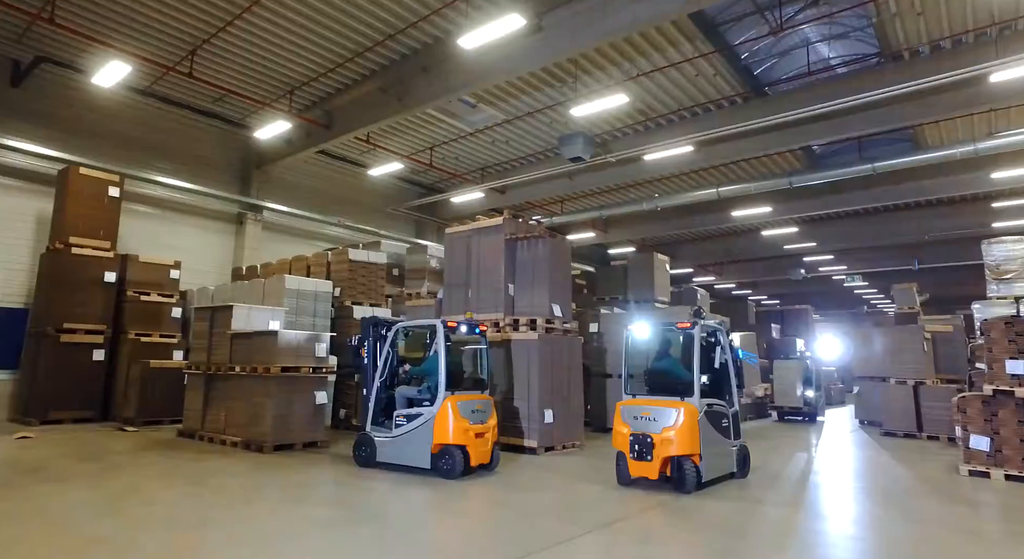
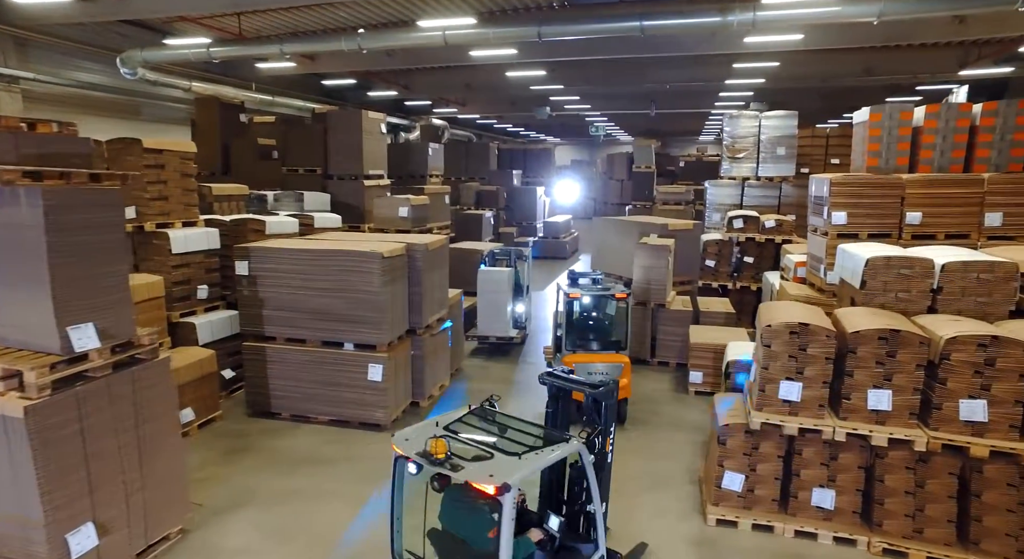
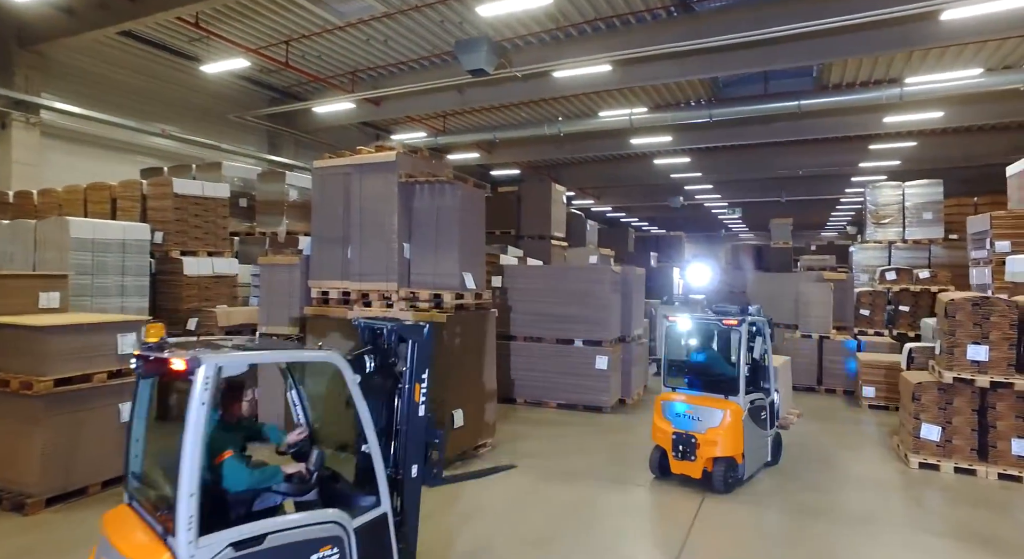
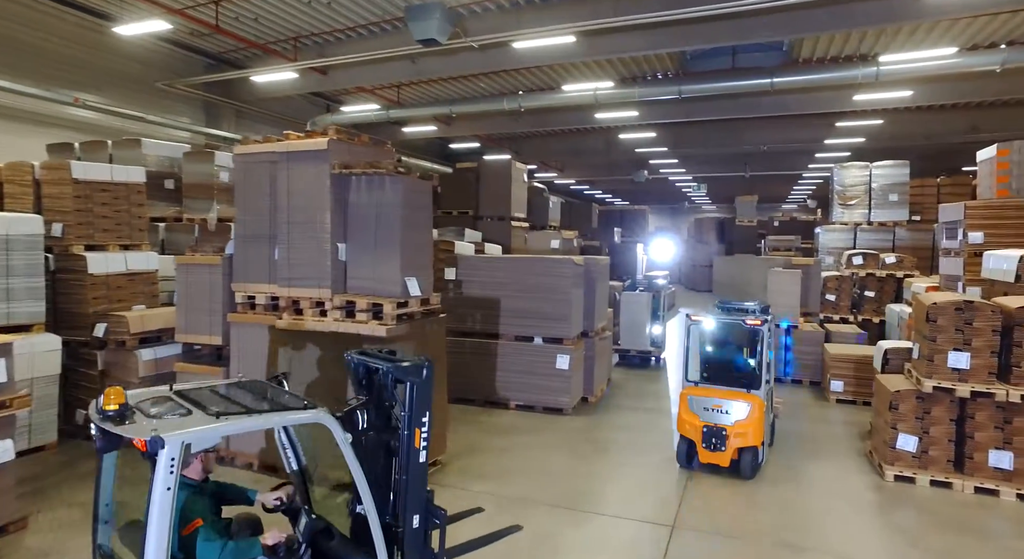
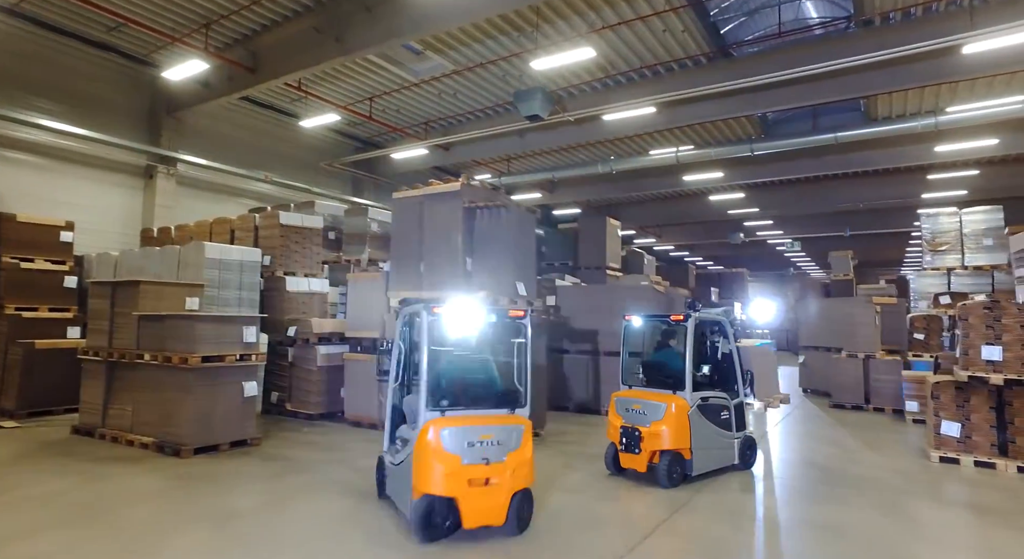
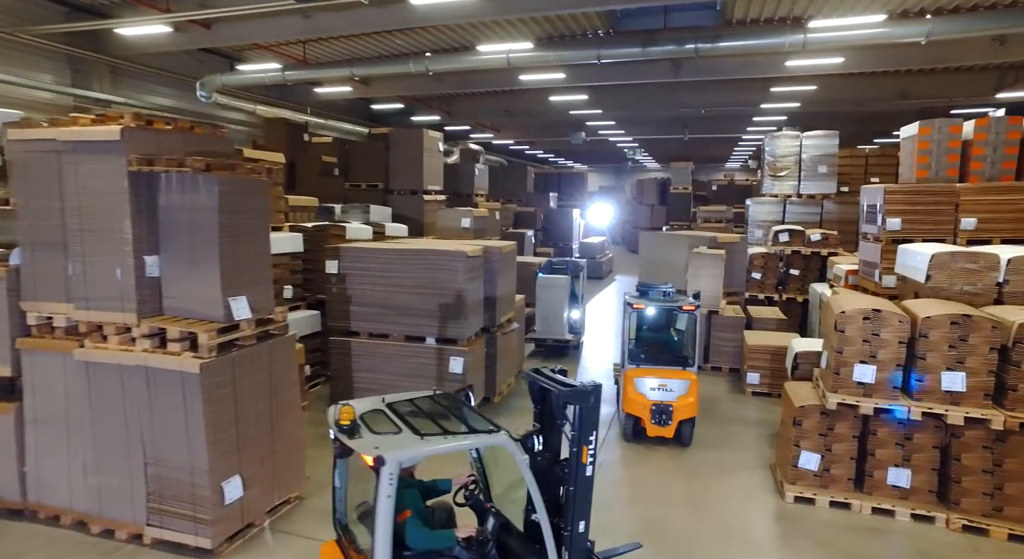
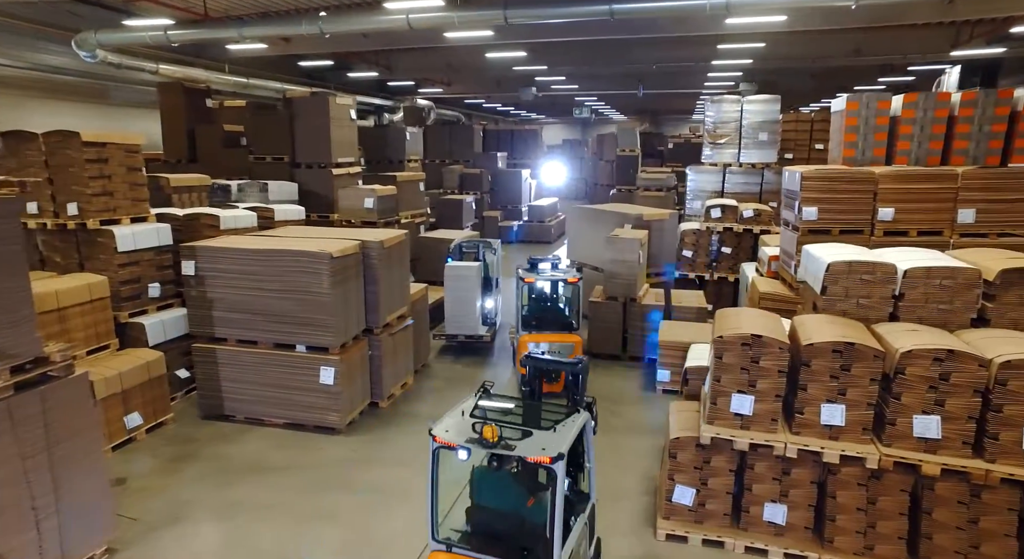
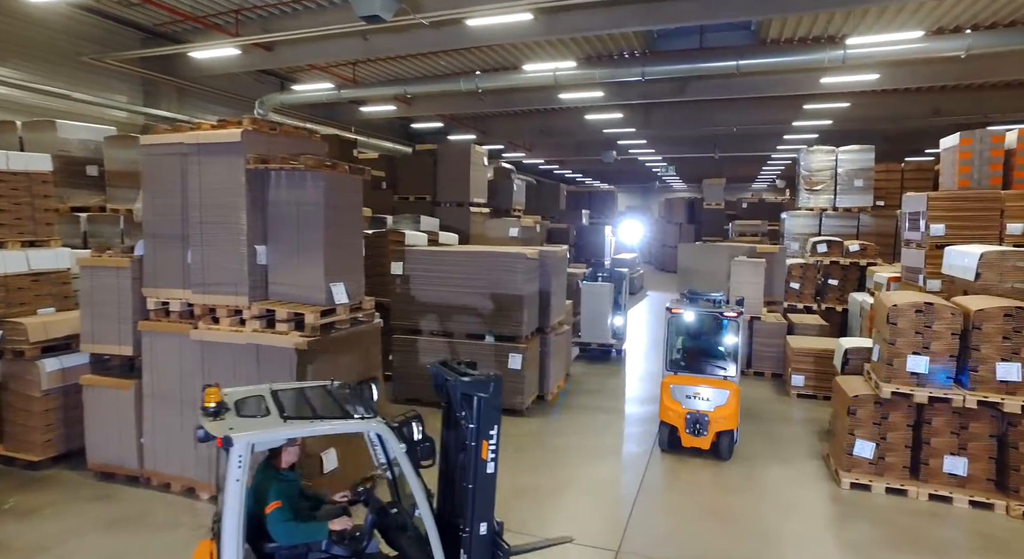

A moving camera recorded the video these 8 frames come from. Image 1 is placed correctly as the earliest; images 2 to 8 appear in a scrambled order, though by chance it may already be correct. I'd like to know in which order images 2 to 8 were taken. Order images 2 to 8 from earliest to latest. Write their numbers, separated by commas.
5, 3, 4, 8, 6, 2, 7
